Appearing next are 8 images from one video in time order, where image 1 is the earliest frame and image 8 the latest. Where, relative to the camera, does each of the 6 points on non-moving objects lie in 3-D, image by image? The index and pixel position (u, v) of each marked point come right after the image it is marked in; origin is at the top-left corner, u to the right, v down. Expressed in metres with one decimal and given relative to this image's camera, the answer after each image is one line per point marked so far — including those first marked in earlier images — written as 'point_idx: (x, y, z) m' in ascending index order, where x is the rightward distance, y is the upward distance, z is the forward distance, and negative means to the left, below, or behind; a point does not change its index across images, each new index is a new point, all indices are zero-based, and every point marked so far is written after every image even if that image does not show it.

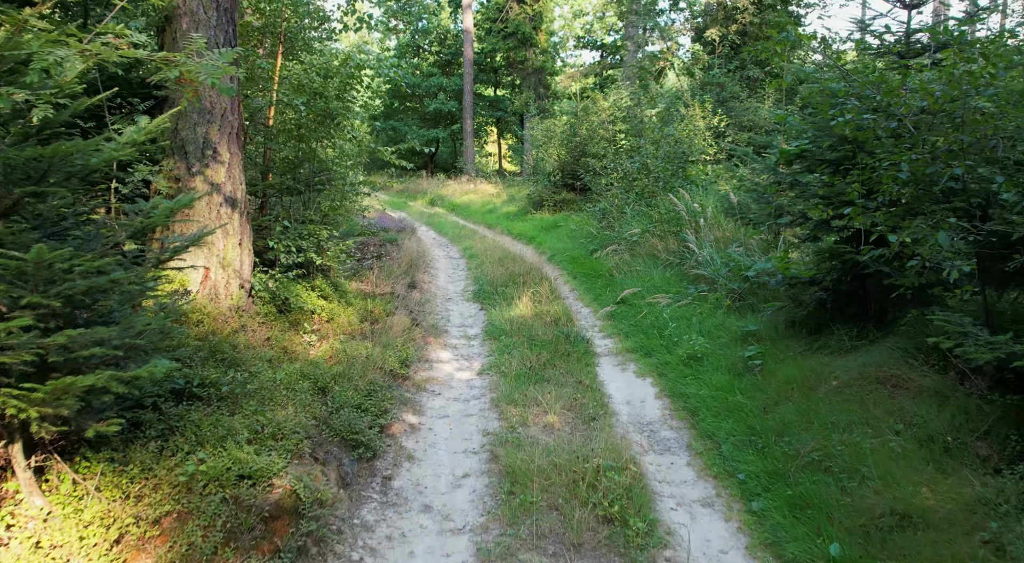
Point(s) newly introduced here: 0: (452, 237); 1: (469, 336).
0: (-1.4, +1.0, +19.0) m
1: (-0.5, -0.6, +8.9) m
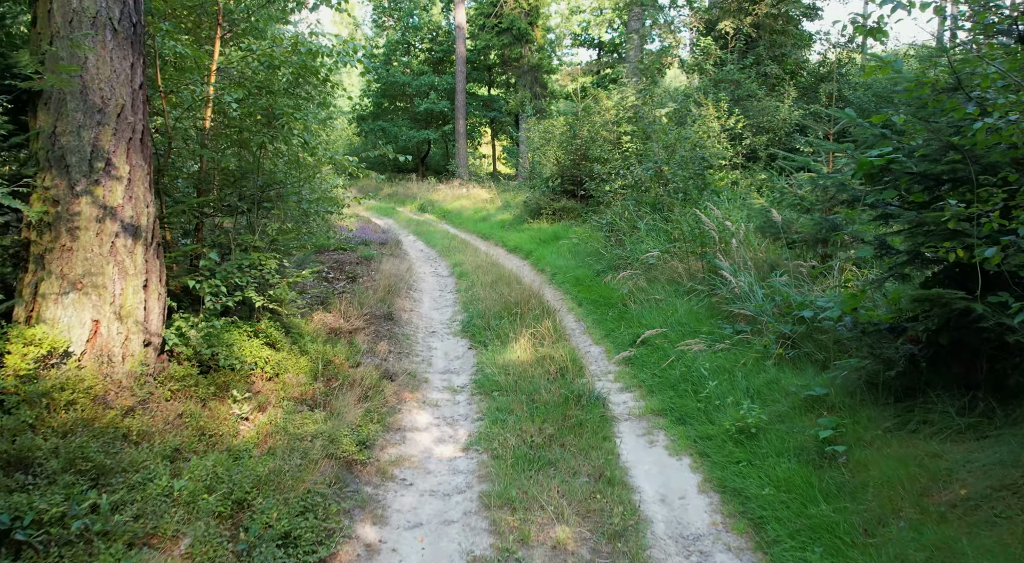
0: (-1.5, +0.7, +17.2) m
1: (-0.5, -1.0, +7.2) m
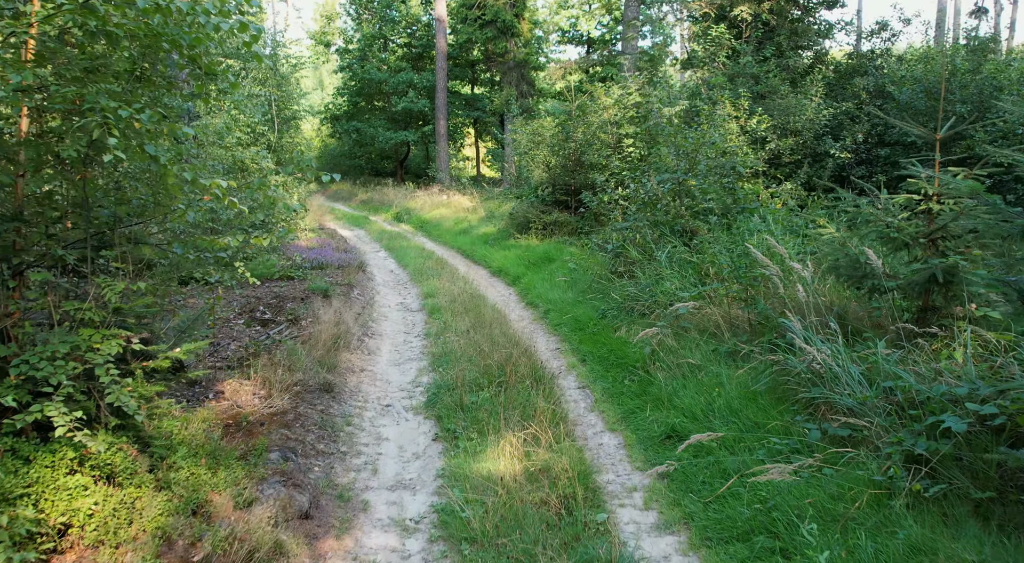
0: (-1.8, +0.2, +14.8) m
1: (-0.6, -1.5, +4.7) m
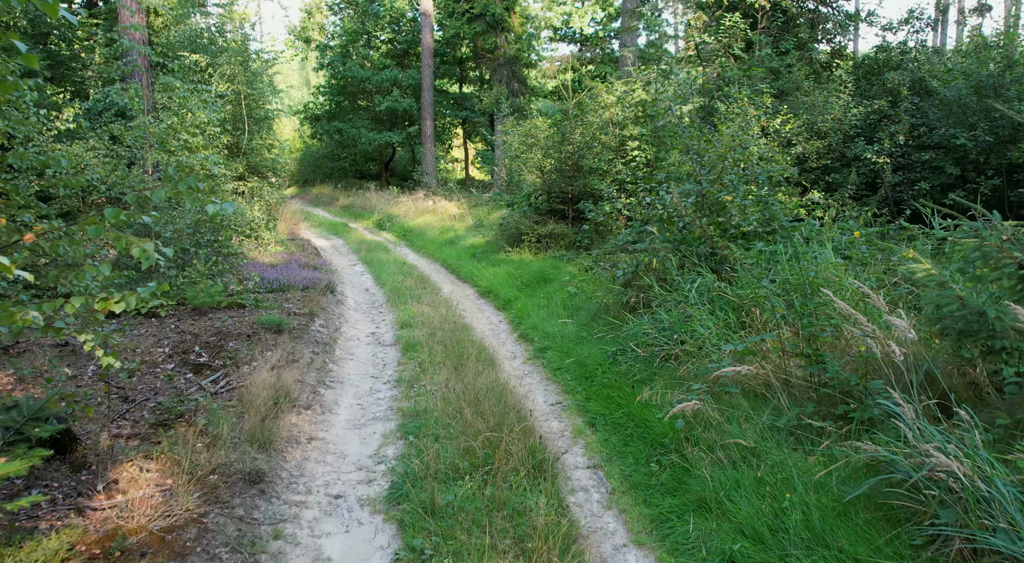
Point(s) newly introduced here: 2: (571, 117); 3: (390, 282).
0: (-2.0, -0.2, +13.0) m
1: (-0.7, -1.8, +3.0) m
2: (+1.1, +2.9, +14.2) m
3: (-2.1, 0.0, +14.1) m
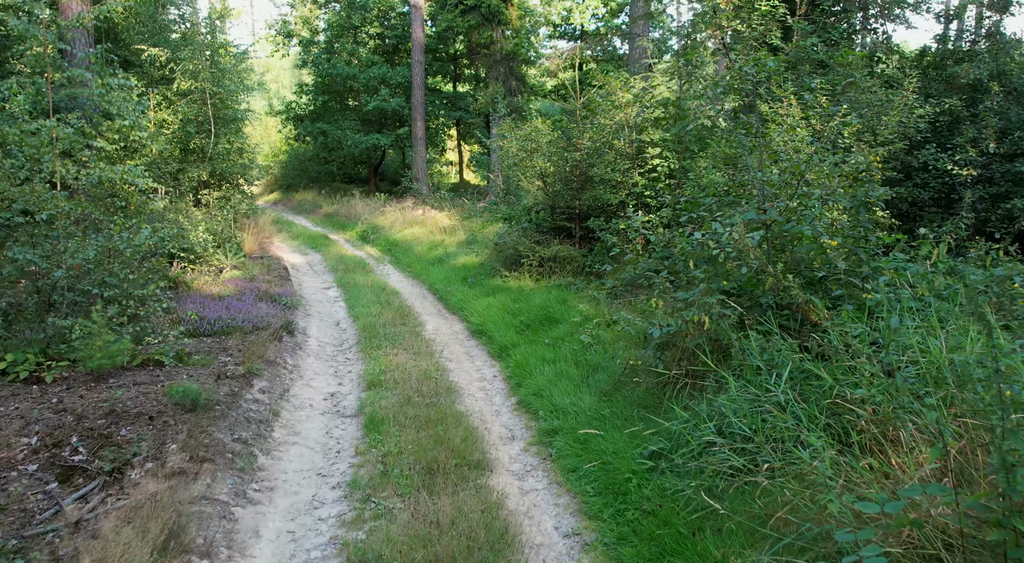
0: (-2.0, -0.6, +10.8) m
1: (-0.7, -2.3, +0.8) m
2: (+1.0, +2.5, +12.0) m
3: (-2.2, -0.5, +11.9) m
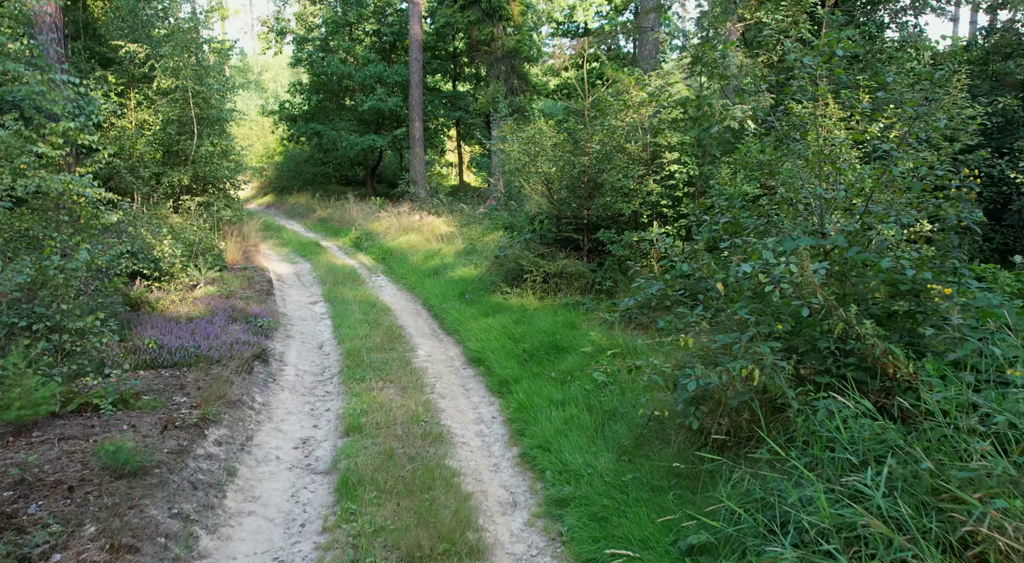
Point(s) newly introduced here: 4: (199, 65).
0: (-2.0, -0.9, +9.7) m
1: (-0.7, -2.5, -0.3) m
2: (+1.0, +2.2, +10.9) m
3: (-2.2, -0.7, +10.7) m
4: (-7.0, +4.8, +17.9) m
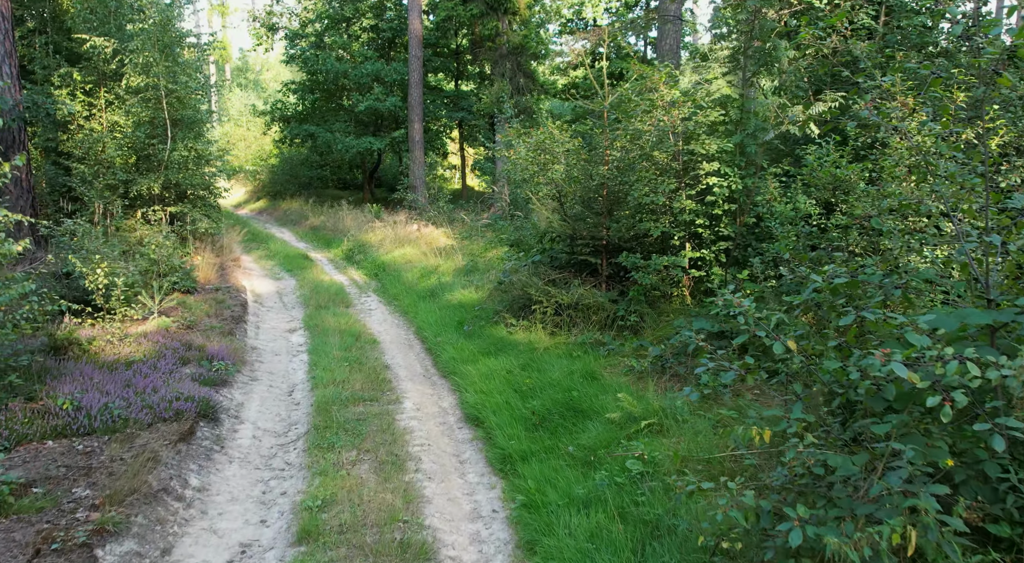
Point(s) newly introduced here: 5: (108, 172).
0: (-1.9, -1.3, +8.0) m
1: (-0.7, -2.9, -2.0) m
2: (+1.1, +1.8, +9.2) m
3: (-2.1, -1.1, +9.0) m
4: (-6.9, +4.5, +16.2) m
5: (-7.8, +2.1, +15.4) m
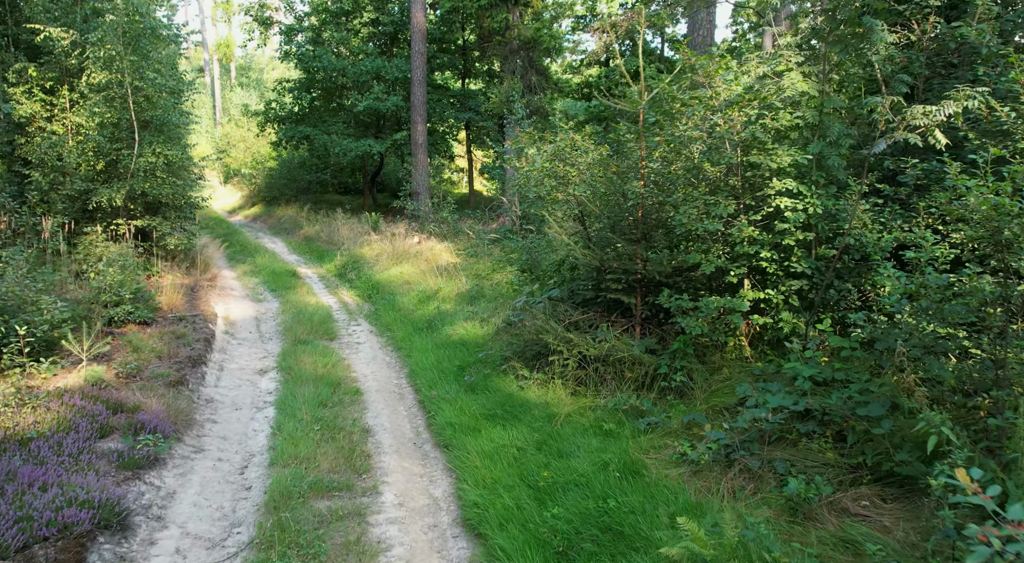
0: (-1.8, -1.7, +6.1) m
1: (-0.7, -3.3, -3.9) m
2: (+1.2, +1.4, +7.2) m
3: (-2.0, -1.5, +7.1) m
4: (-6.7, +4.1, +14.4) m
5: (-7.6, +1.7, +13.5) m
